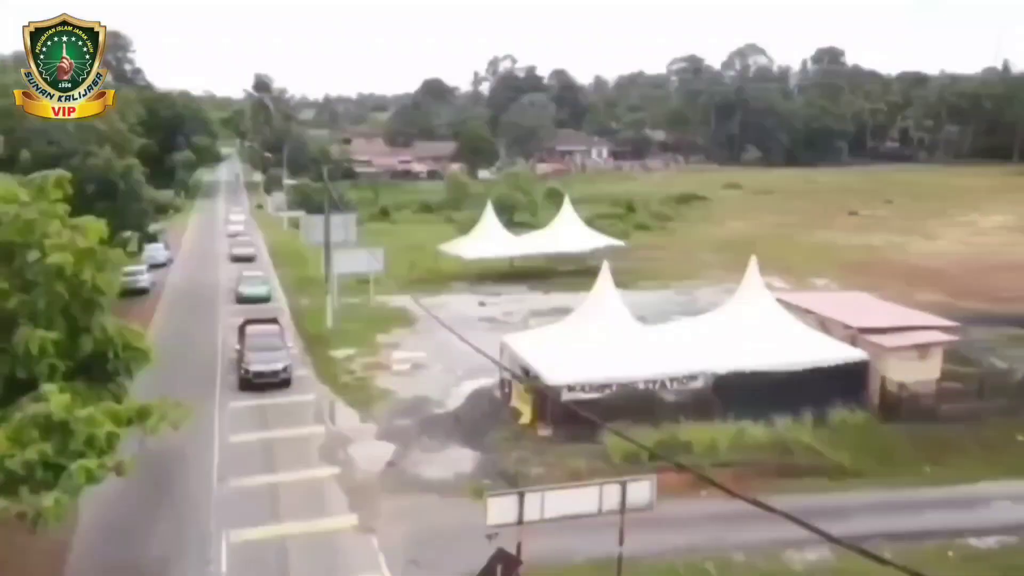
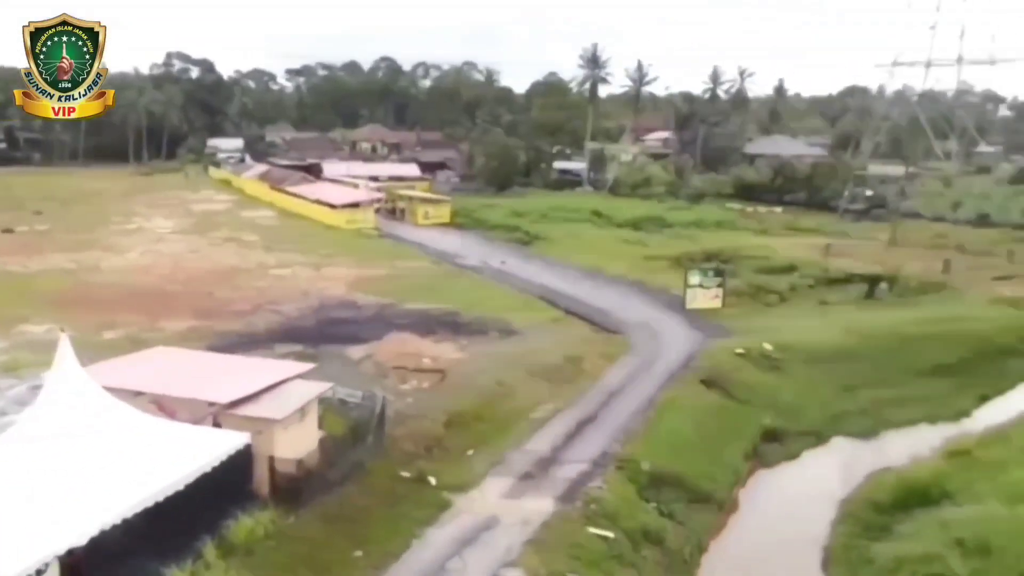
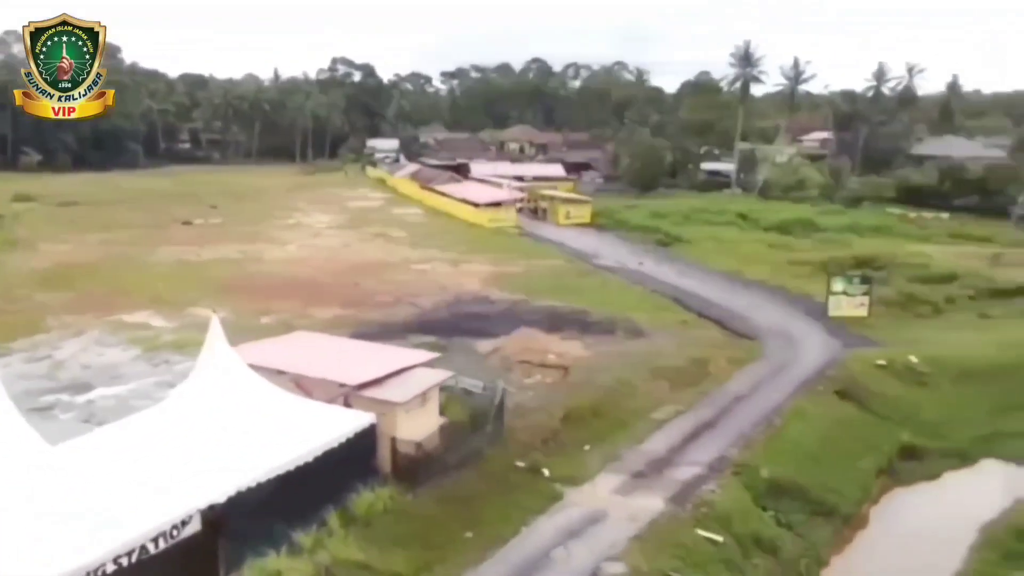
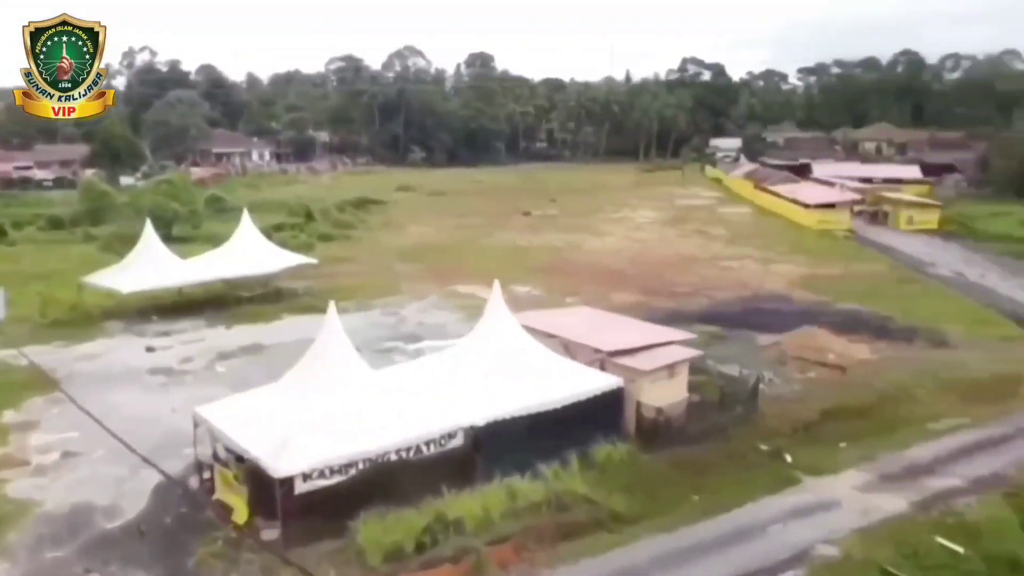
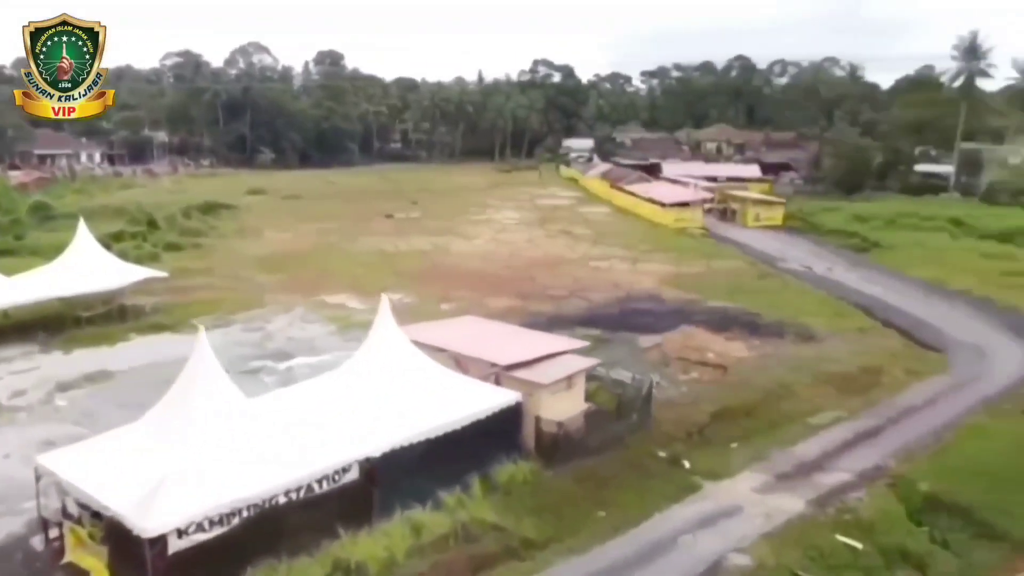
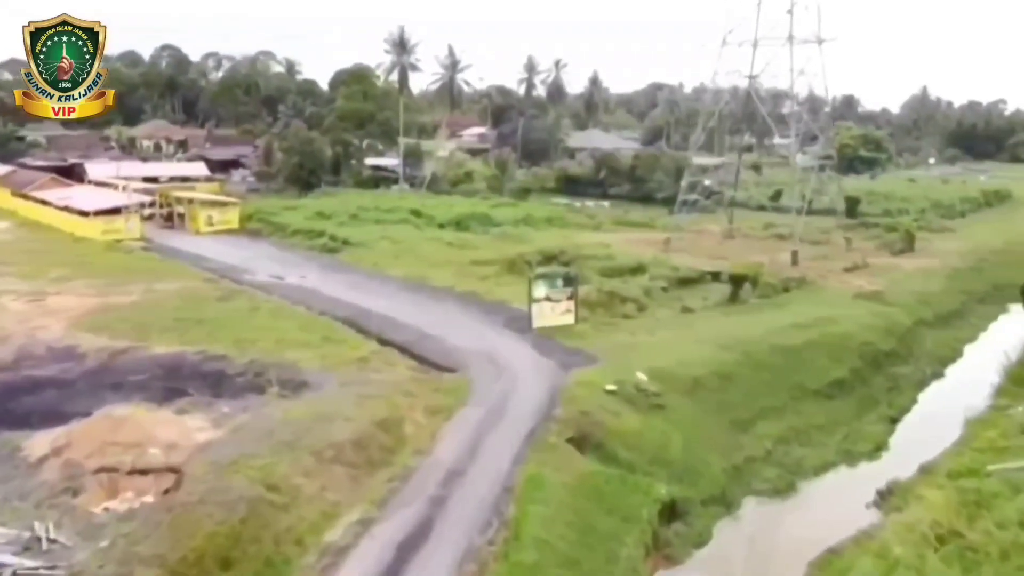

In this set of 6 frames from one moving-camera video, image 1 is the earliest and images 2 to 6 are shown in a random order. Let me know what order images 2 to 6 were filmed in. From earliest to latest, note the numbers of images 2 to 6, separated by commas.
4, 5, 3, 2, 6
